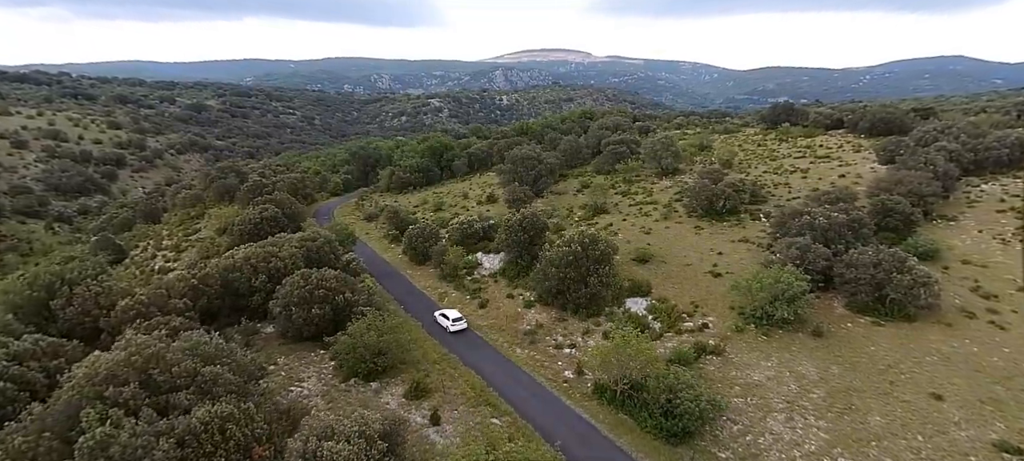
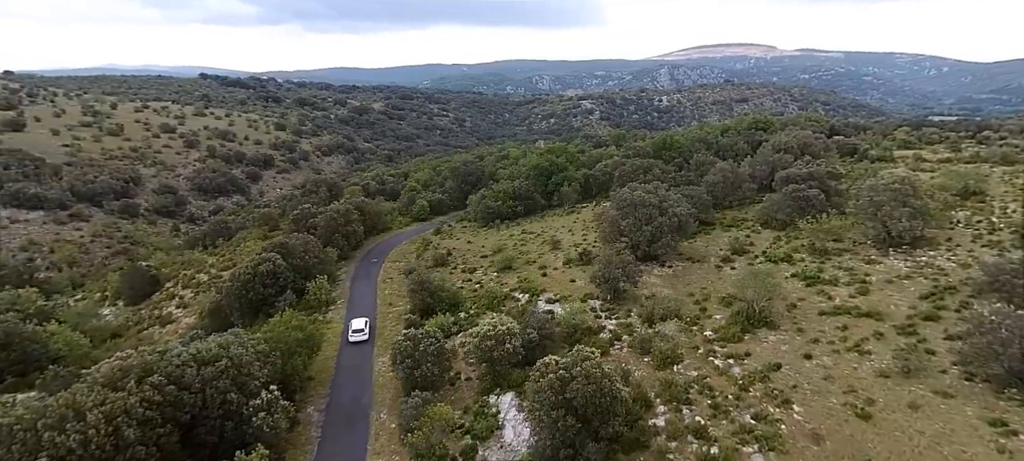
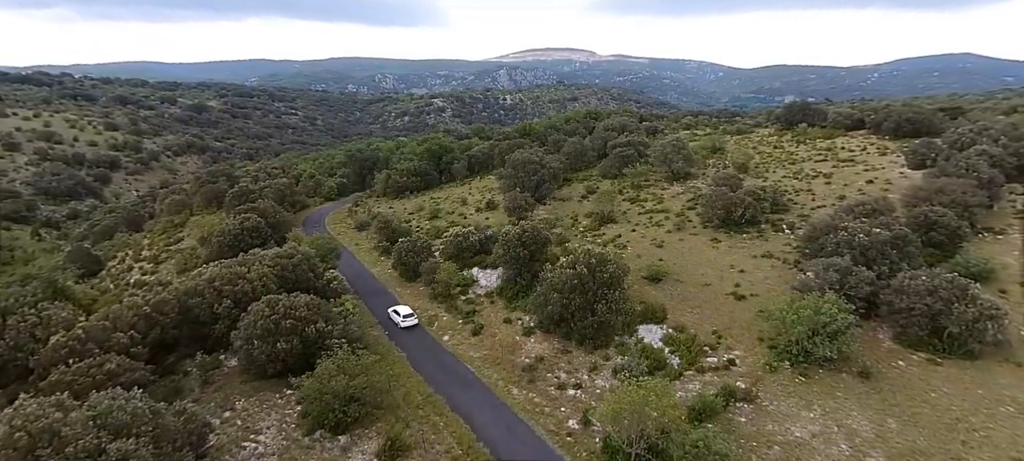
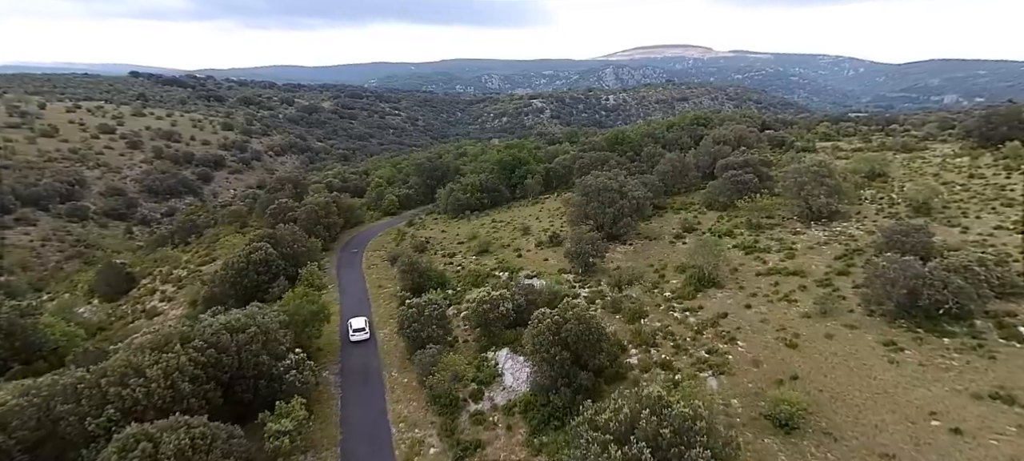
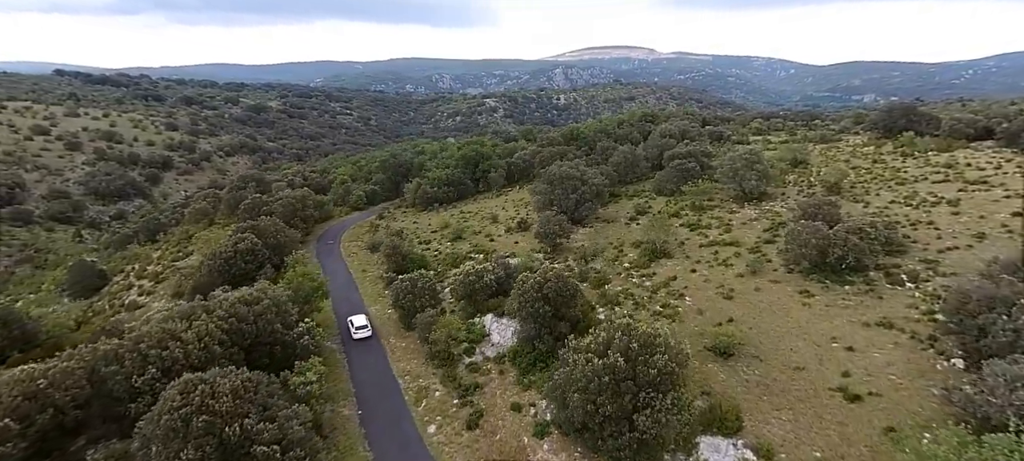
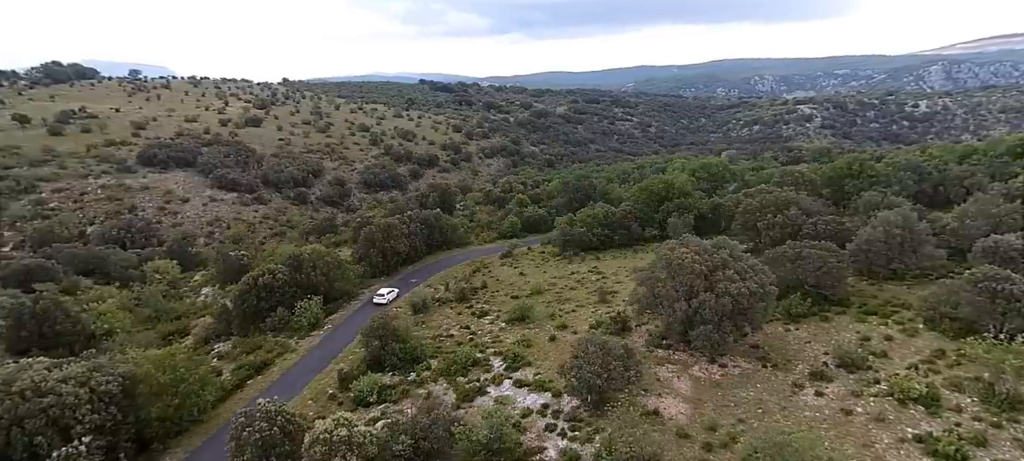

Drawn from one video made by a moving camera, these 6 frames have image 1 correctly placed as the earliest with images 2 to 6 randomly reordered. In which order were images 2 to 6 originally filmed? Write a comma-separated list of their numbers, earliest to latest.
3, 5, 4, 2, 6
